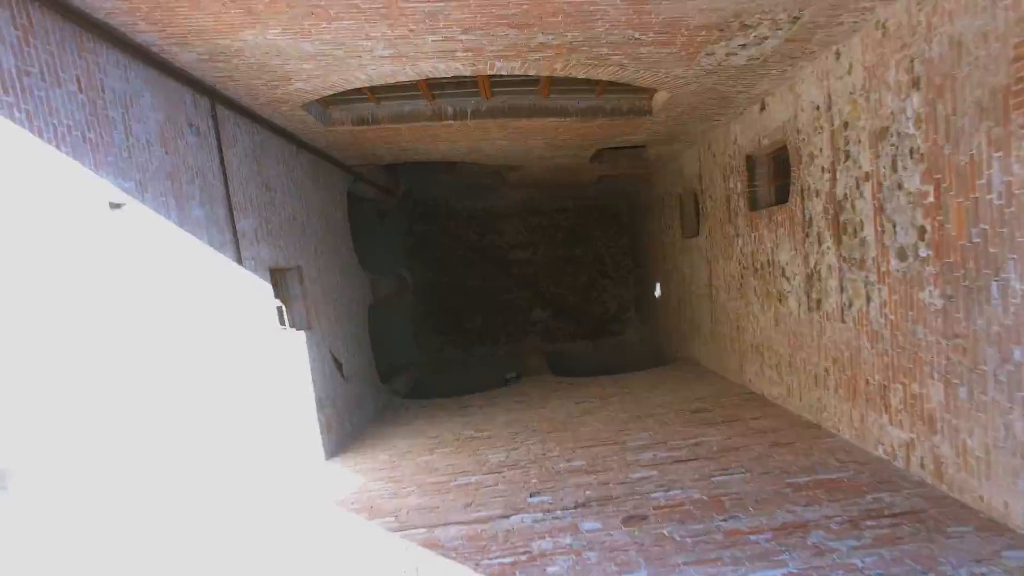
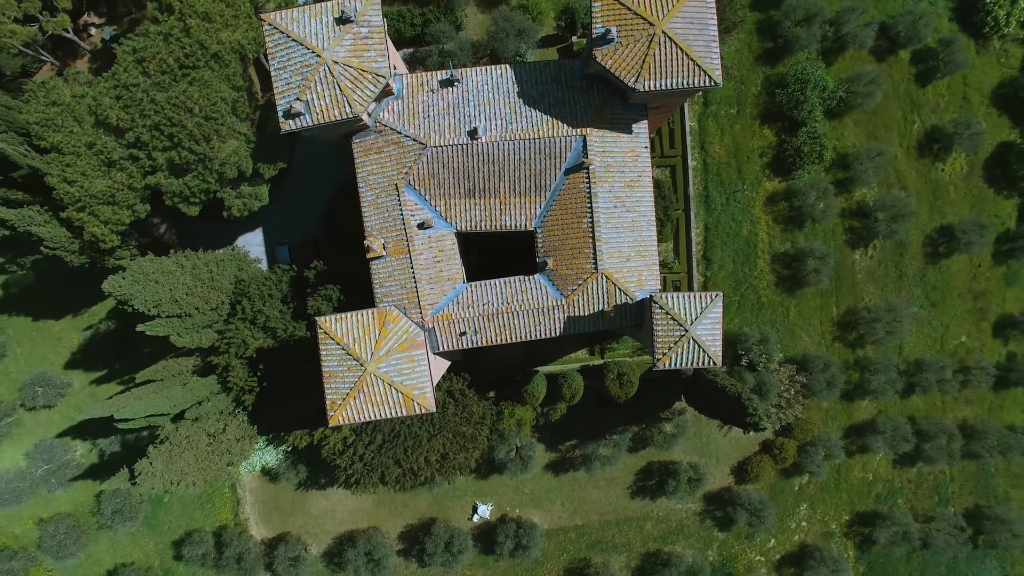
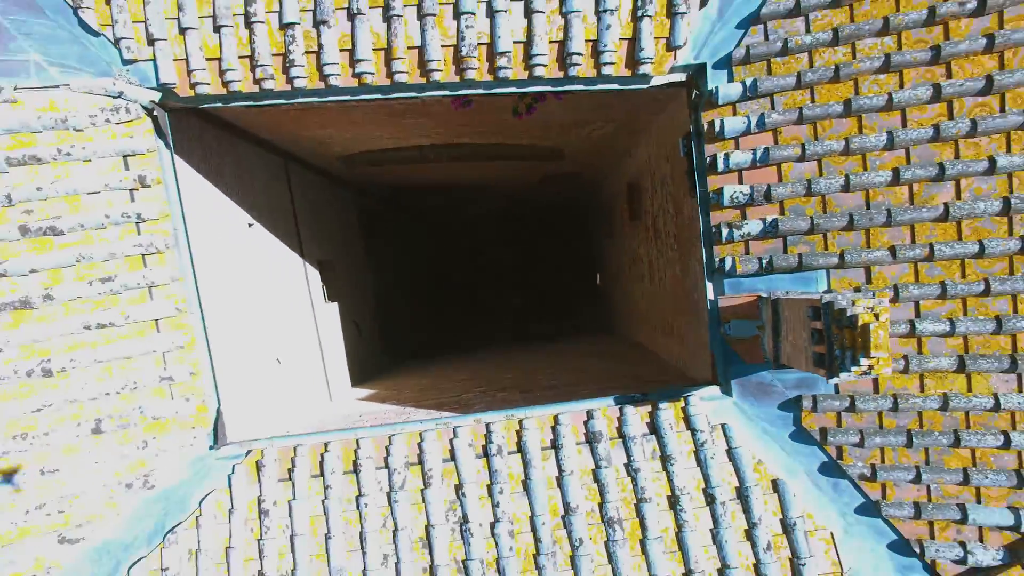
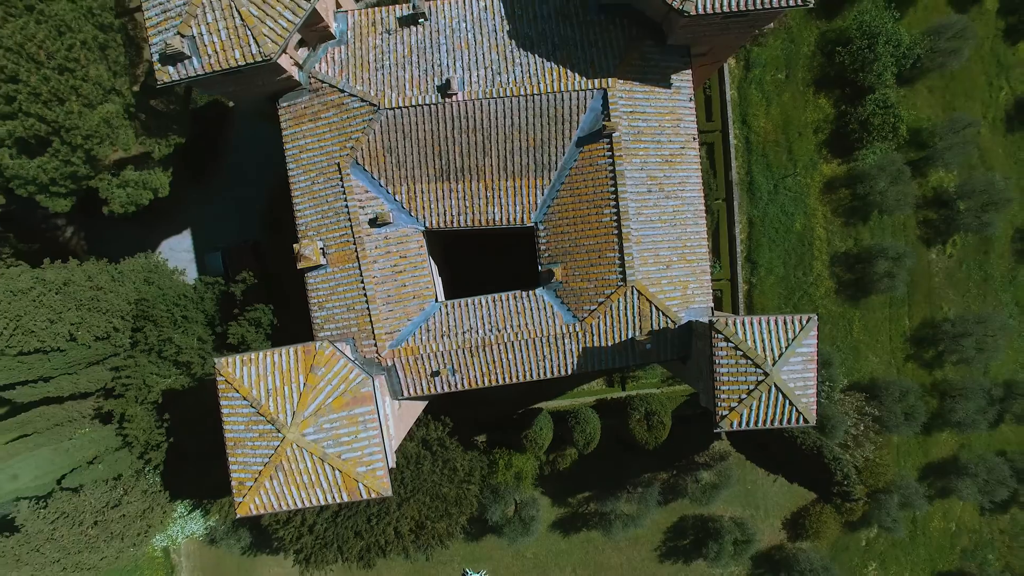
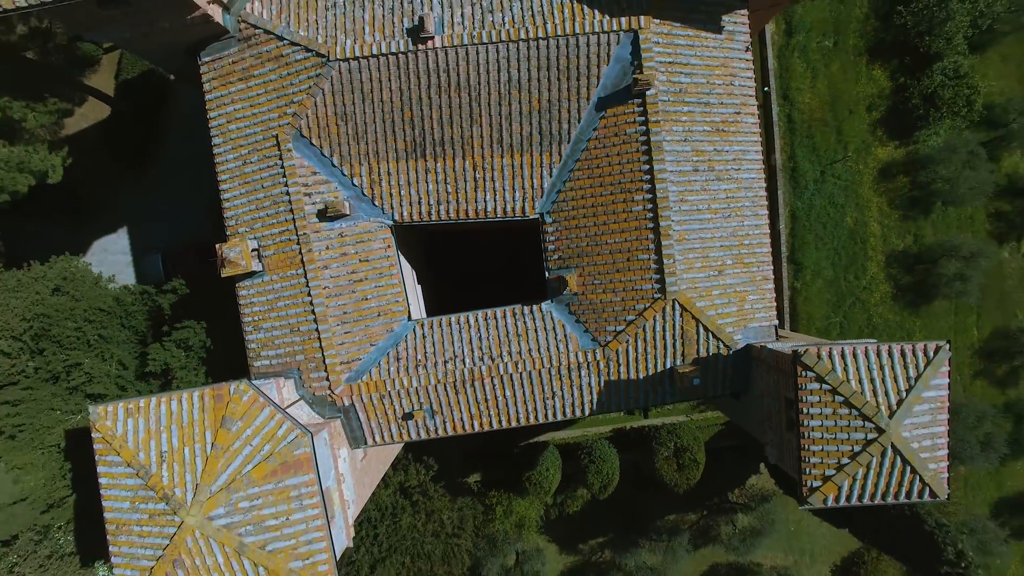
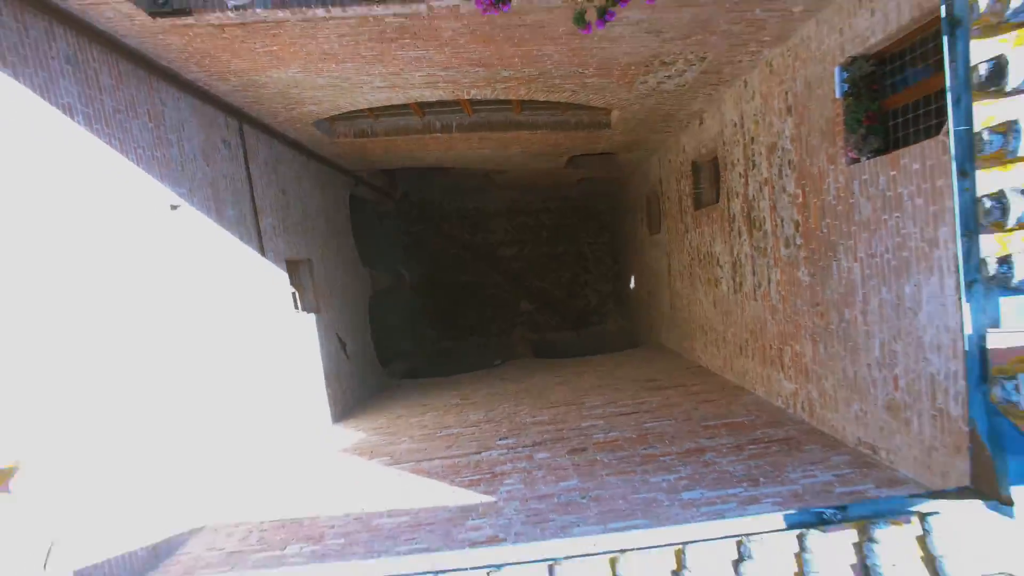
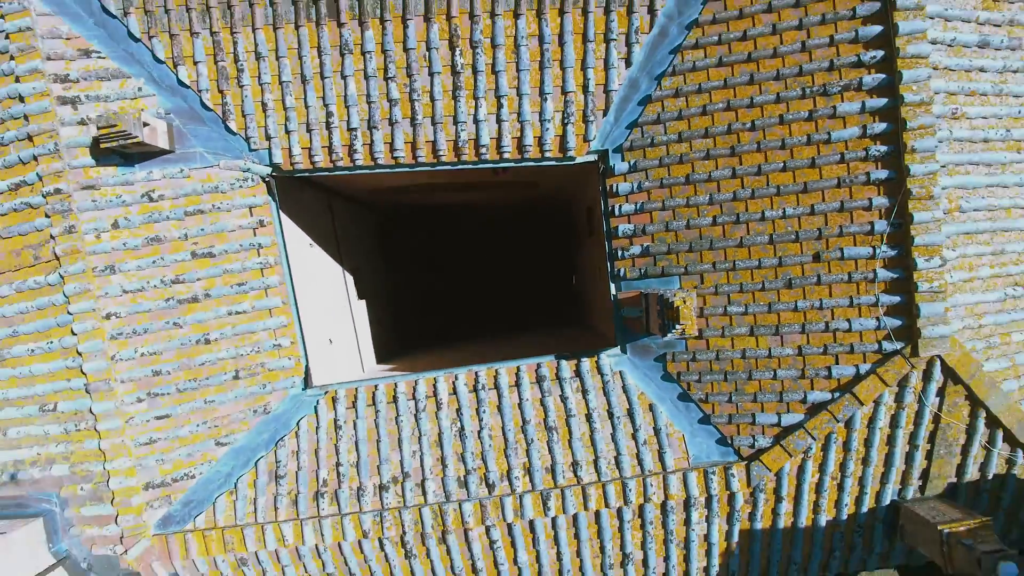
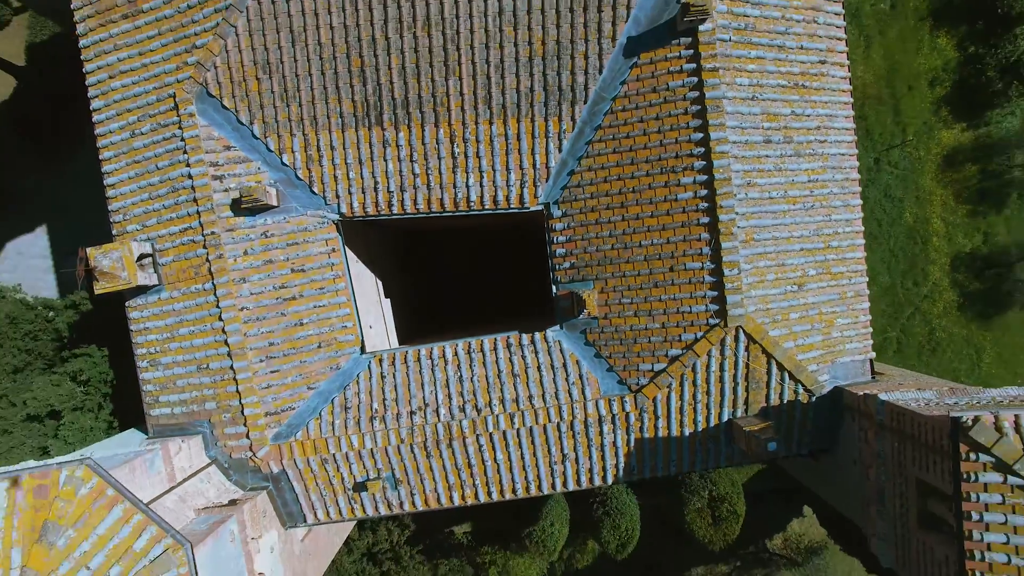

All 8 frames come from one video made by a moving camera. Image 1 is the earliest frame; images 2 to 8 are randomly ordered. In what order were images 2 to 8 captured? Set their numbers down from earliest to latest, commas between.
6, 3, 7, 8, 5, 4, 2
